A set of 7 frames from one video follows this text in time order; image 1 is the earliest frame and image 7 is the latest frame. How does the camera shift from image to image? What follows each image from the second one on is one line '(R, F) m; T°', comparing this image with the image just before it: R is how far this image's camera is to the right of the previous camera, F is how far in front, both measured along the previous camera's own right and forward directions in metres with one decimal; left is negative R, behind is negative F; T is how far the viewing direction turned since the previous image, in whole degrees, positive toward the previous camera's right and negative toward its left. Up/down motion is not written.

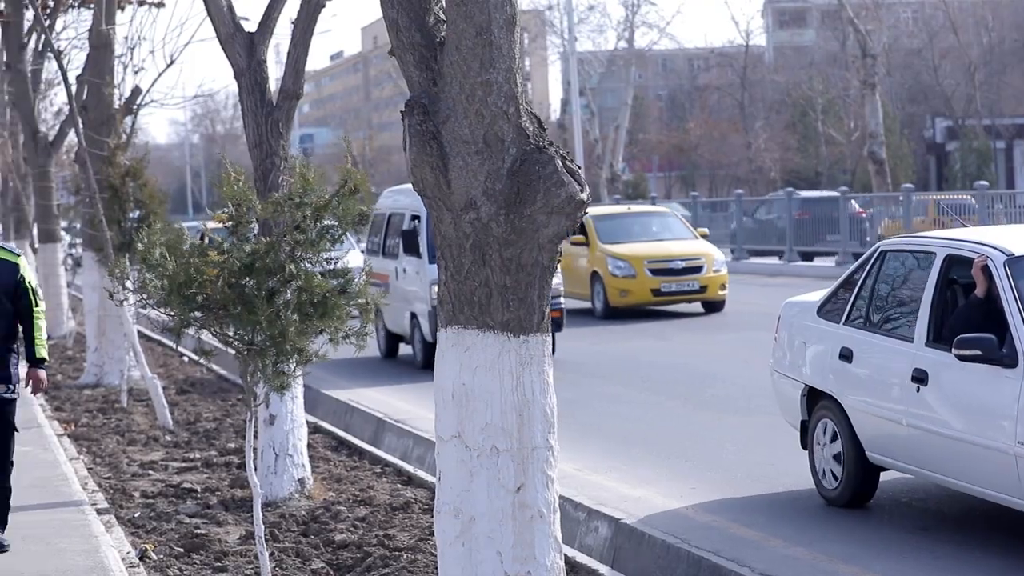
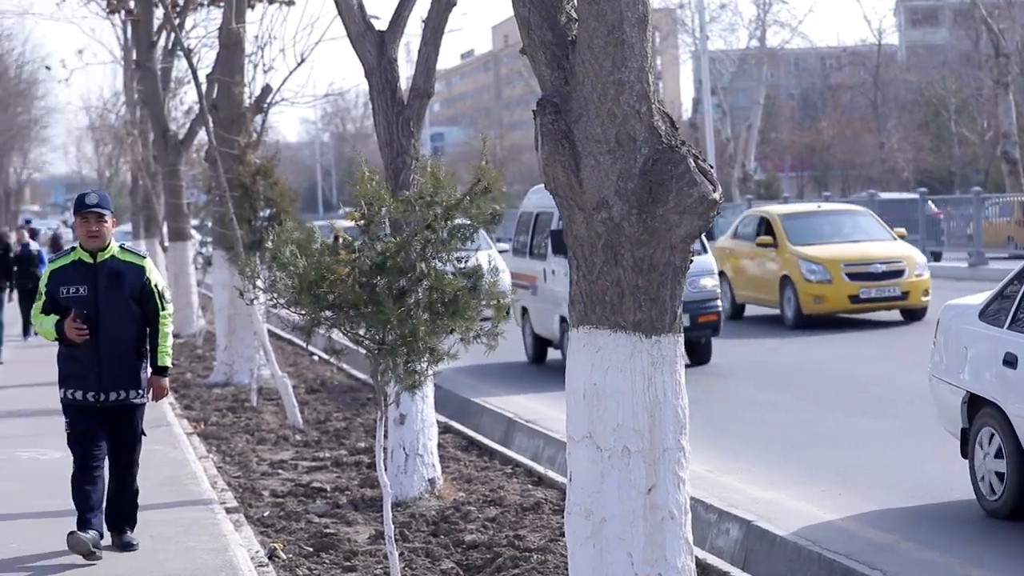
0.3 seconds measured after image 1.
(0.0, +0.1) m; -5°
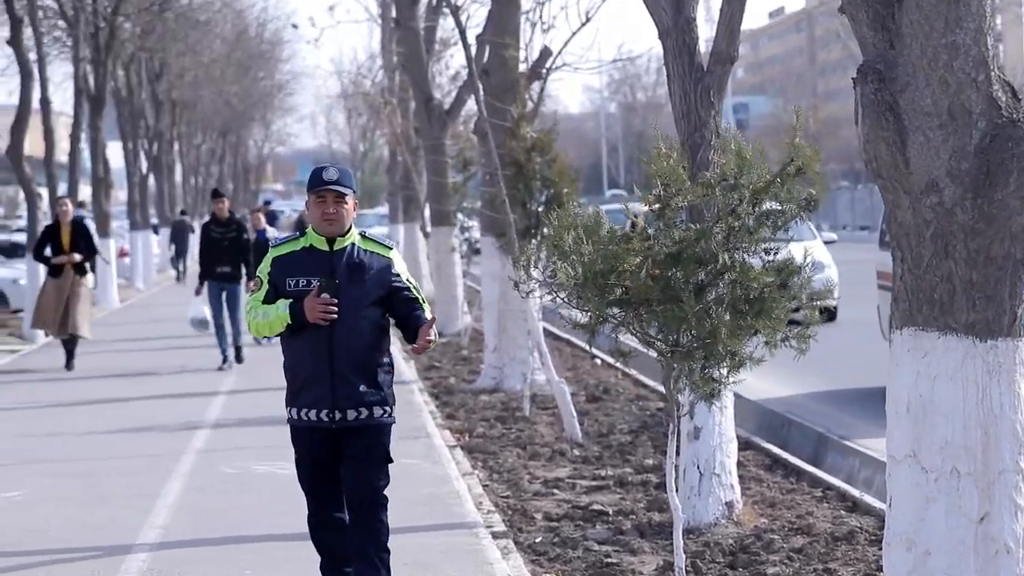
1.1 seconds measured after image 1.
(-0.1, +1.1) m; -11°
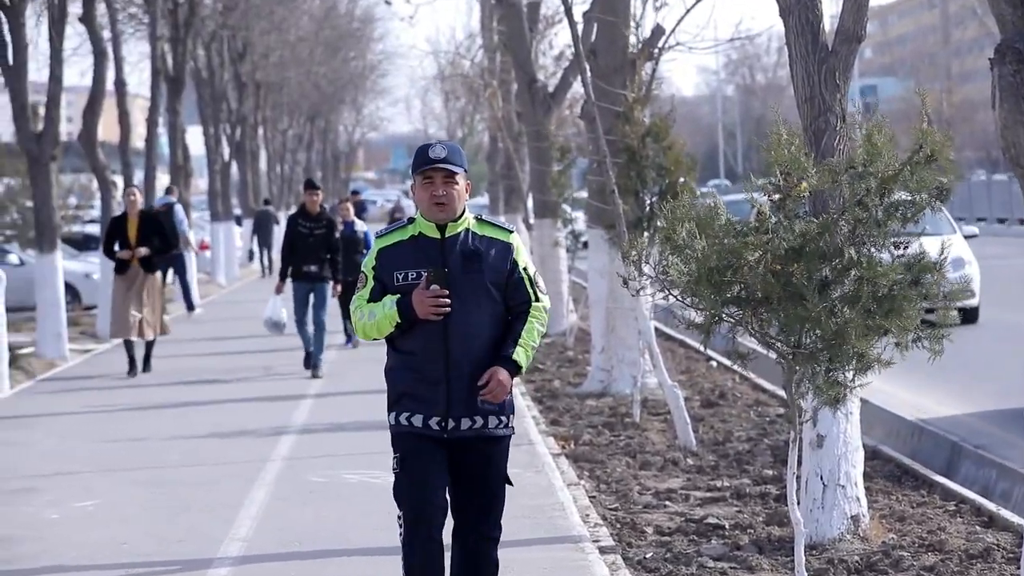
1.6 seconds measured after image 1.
(0.0, +0.4) m; -4°
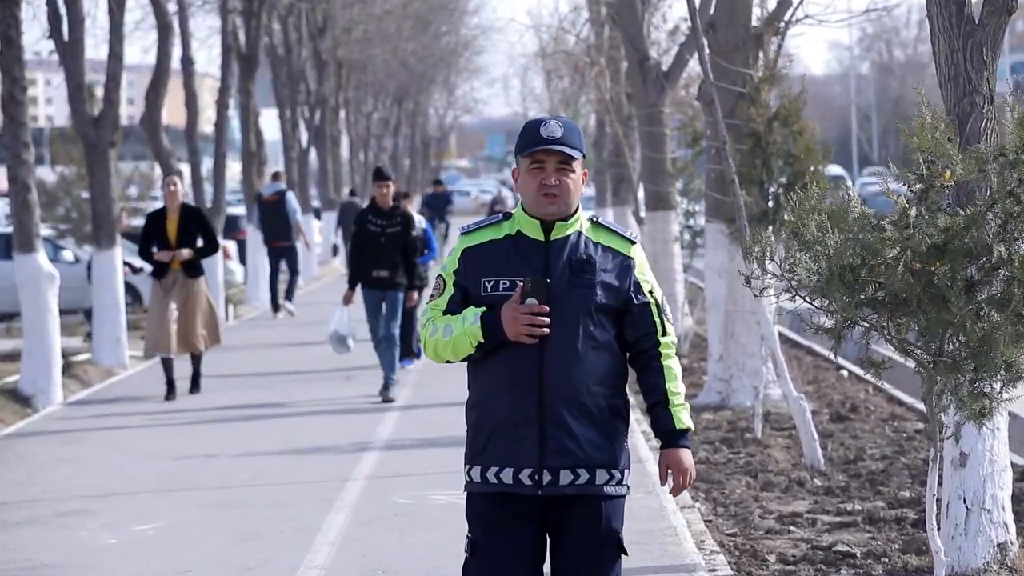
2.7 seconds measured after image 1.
(0.0, +0.6) m; -4°
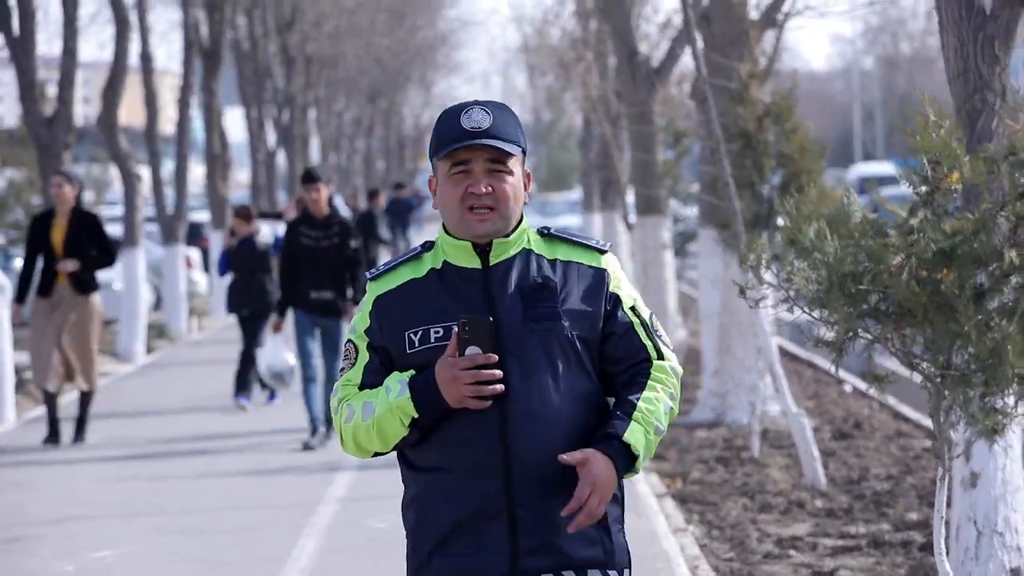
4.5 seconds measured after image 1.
(+0.1, +0.3) m; 0°
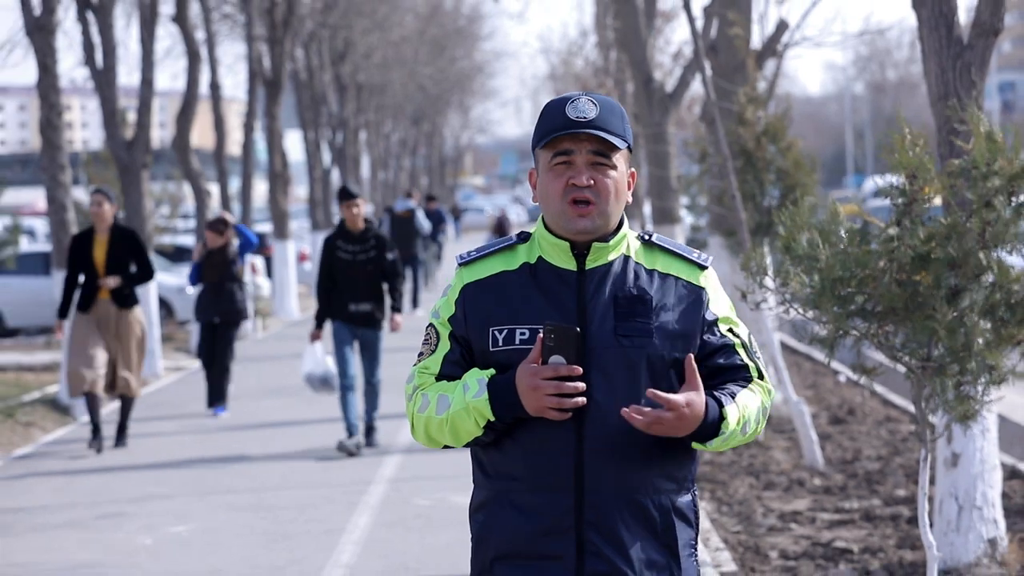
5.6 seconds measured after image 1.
(-0.1, -0.5) m; 0°
